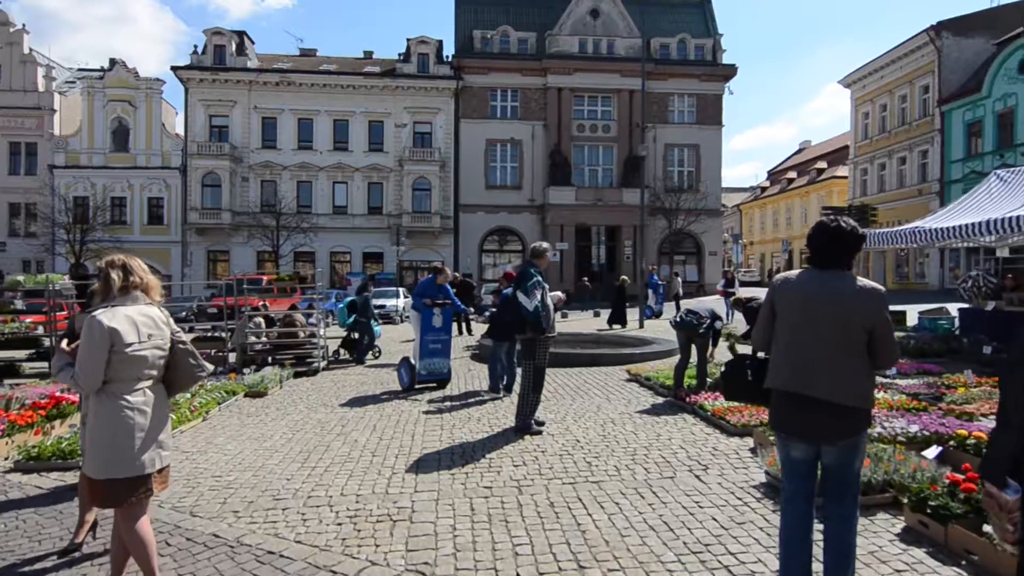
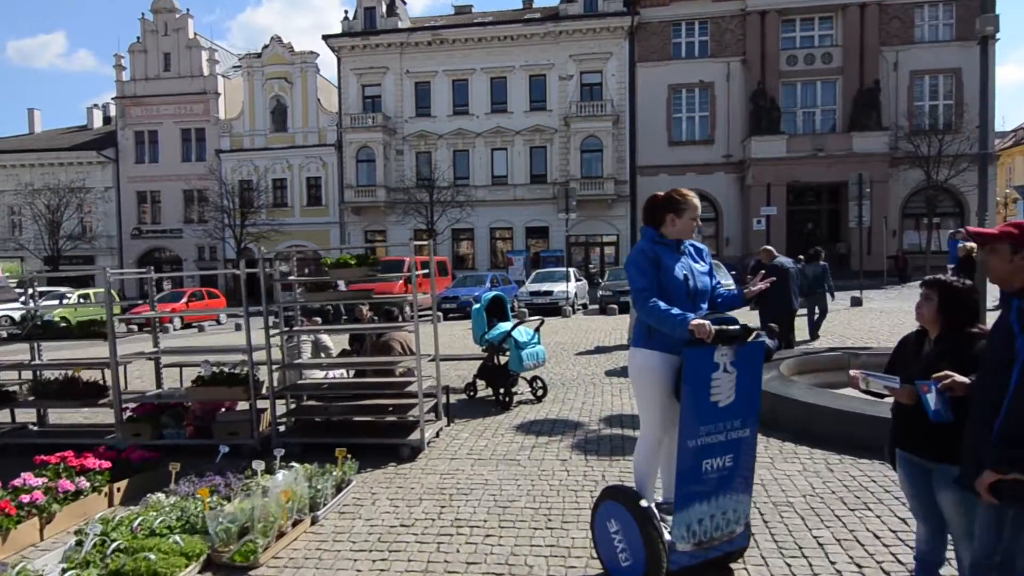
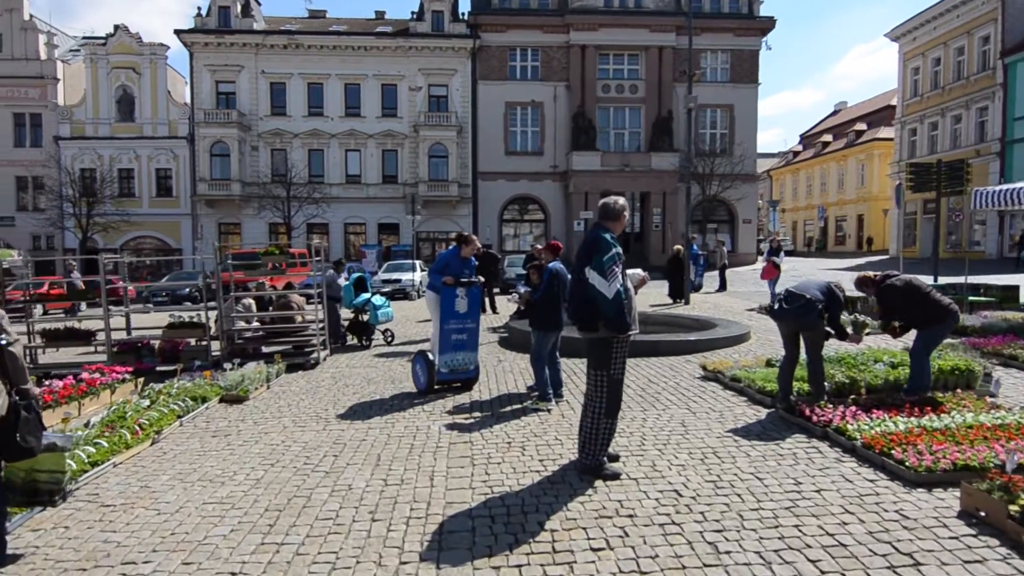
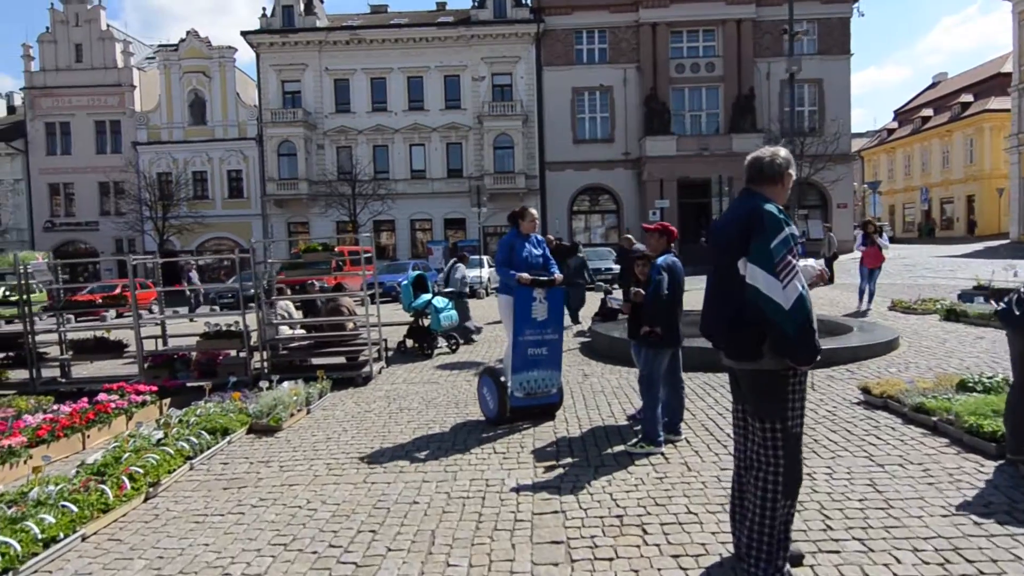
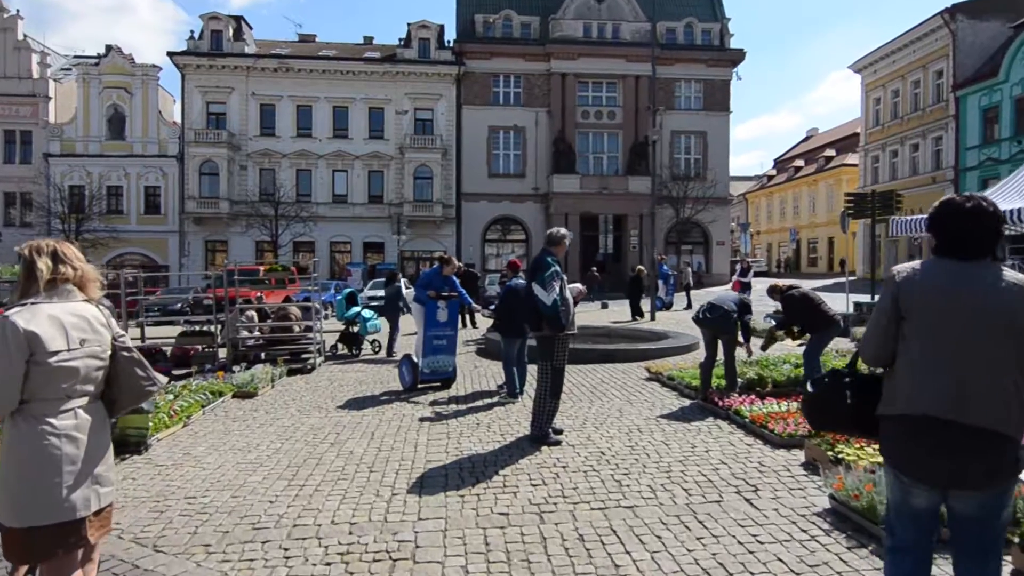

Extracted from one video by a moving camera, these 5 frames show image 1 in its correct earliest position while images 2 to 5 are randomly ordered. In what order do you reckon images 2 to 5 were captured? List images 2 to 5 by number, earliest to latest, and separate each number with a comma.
5, 3, 4, 2
